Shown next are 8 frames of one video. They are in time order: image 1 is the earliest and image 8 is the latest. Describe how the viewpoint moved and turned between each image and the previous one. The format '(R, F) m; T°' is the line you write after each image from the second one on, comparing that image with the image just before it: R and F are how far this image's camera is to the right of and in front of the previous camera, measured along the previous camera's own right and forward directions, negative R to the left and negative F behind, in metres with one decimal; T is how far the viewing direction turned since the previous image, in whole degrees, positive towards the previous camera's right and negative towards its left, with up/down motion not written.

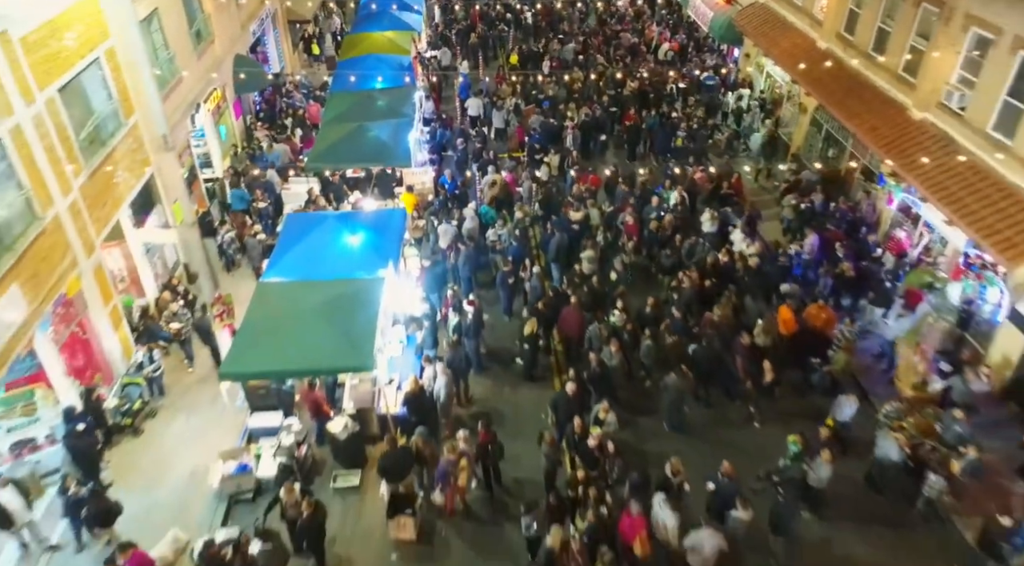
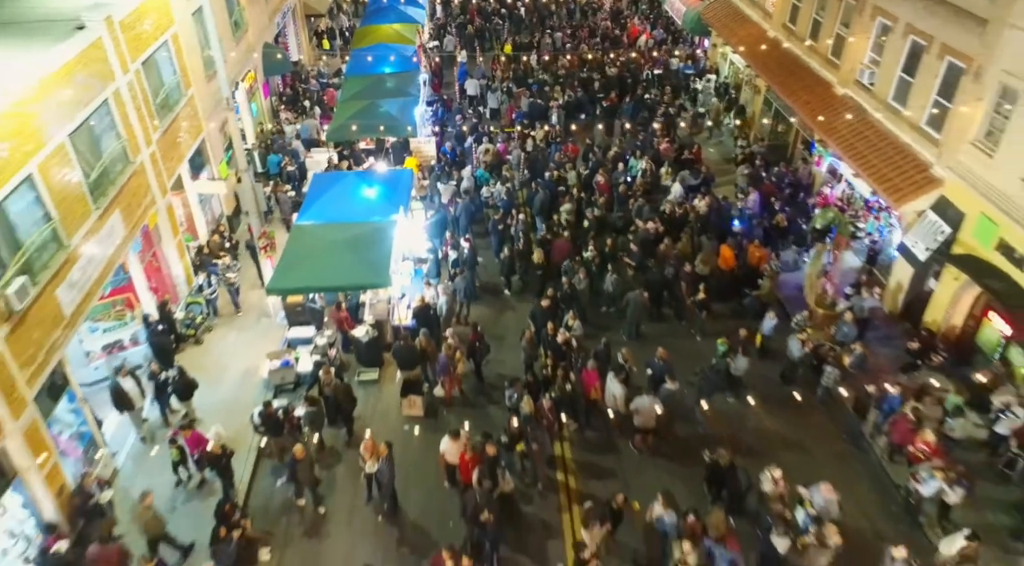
(+0.2, -2.9) m; 0°
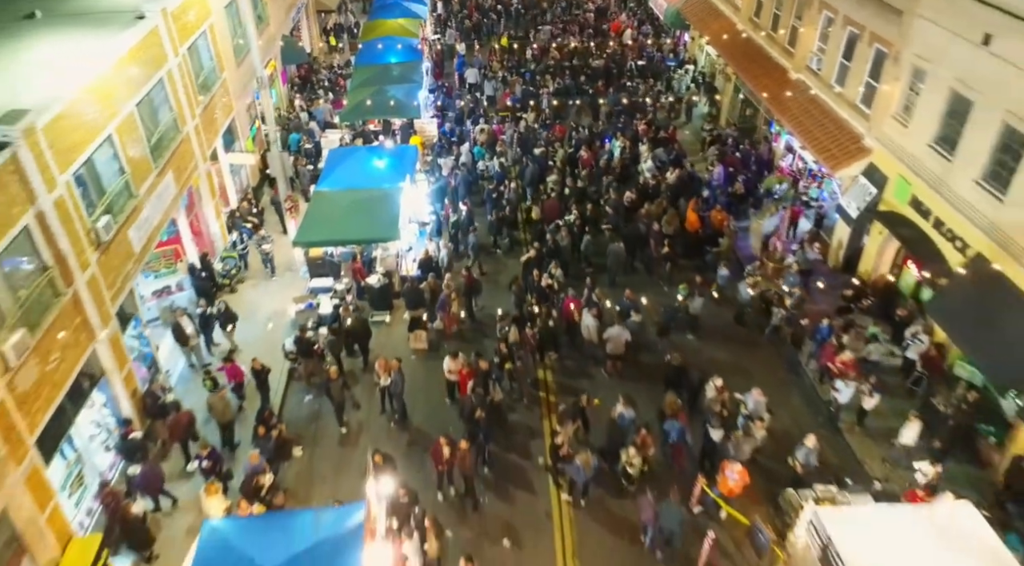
(+0.2, -2.3) m; 0°
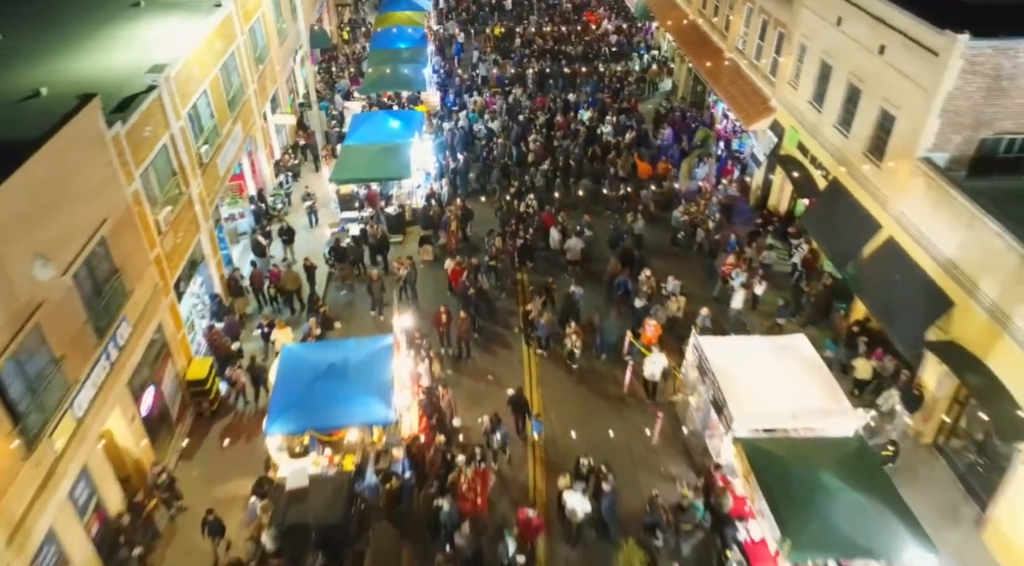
(+0.4, -4.8) m; 0°
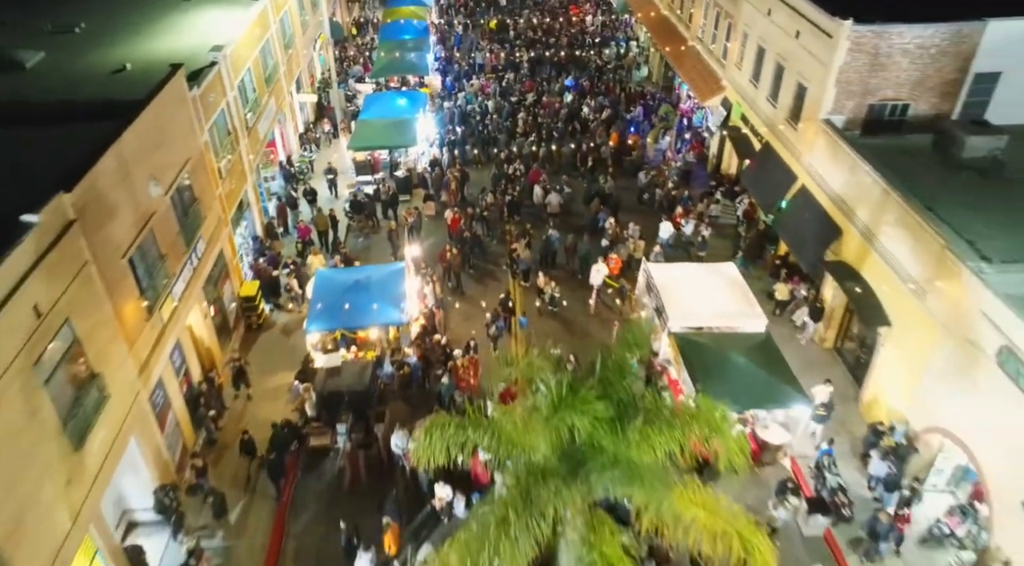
(+0.3, -3.7) m; 0°
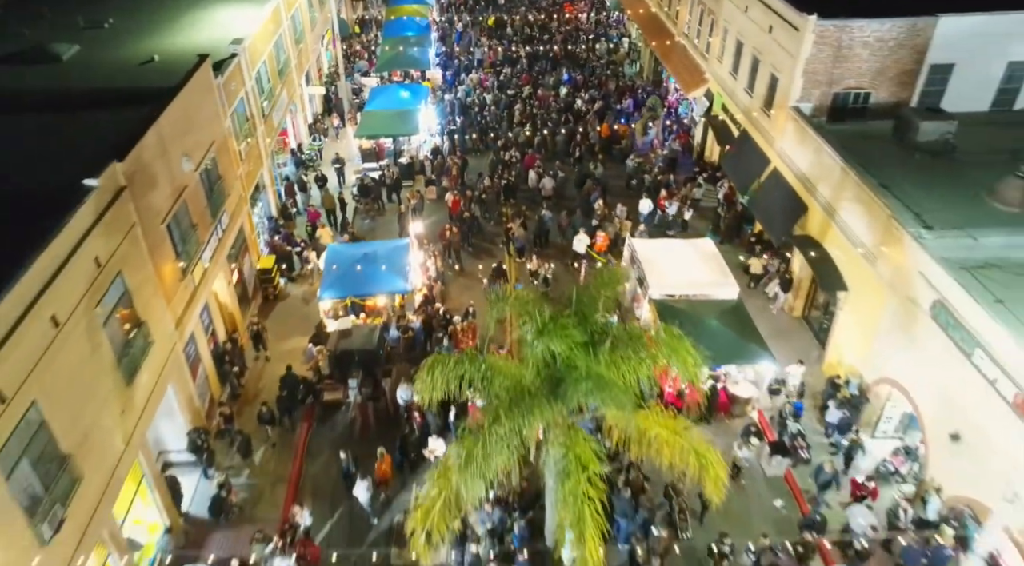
(+0.1, -1.7) m; 0°
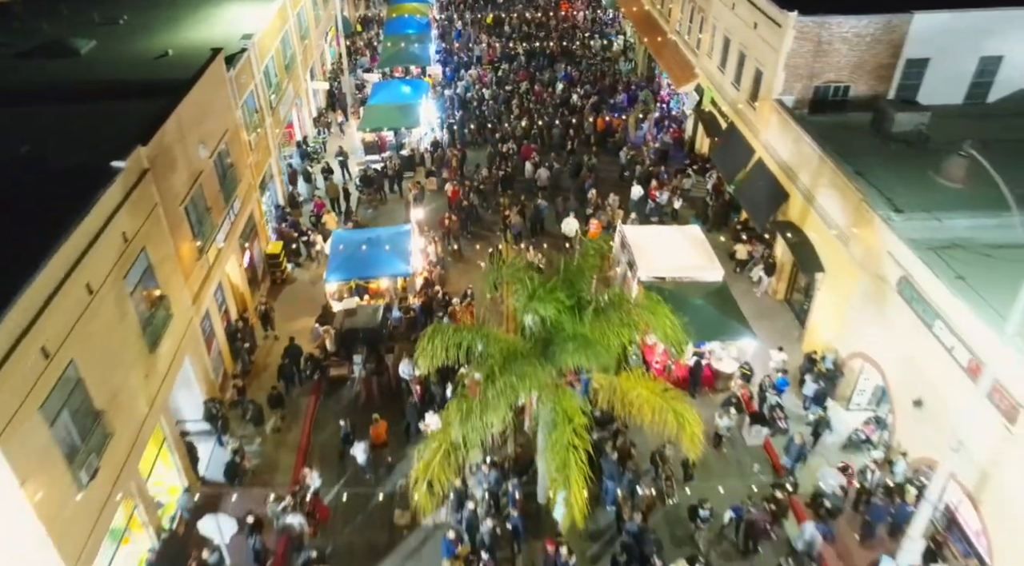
(+0.1, -1.0) m; 0°
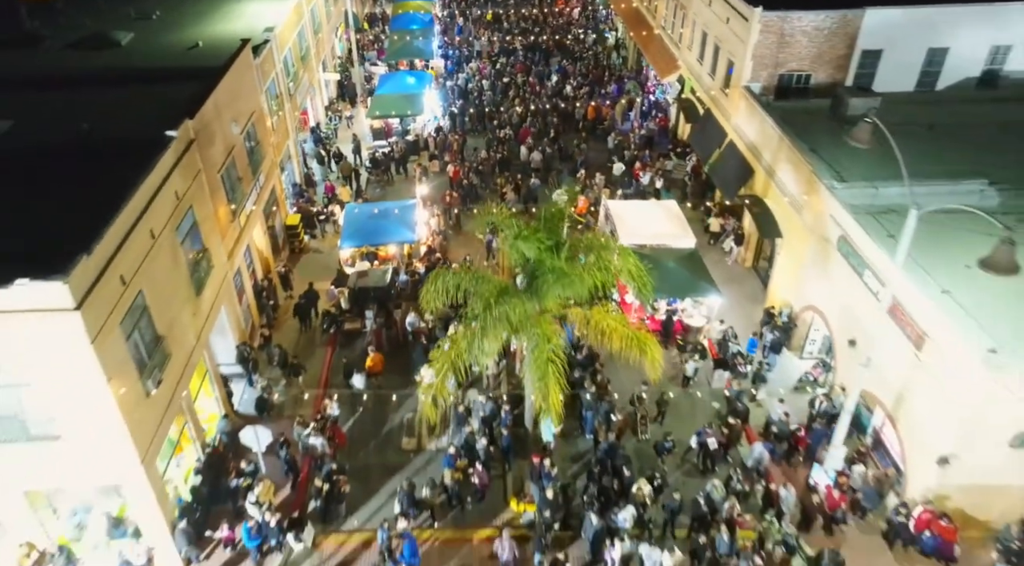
(+0.2, -2.3) m; 0°
